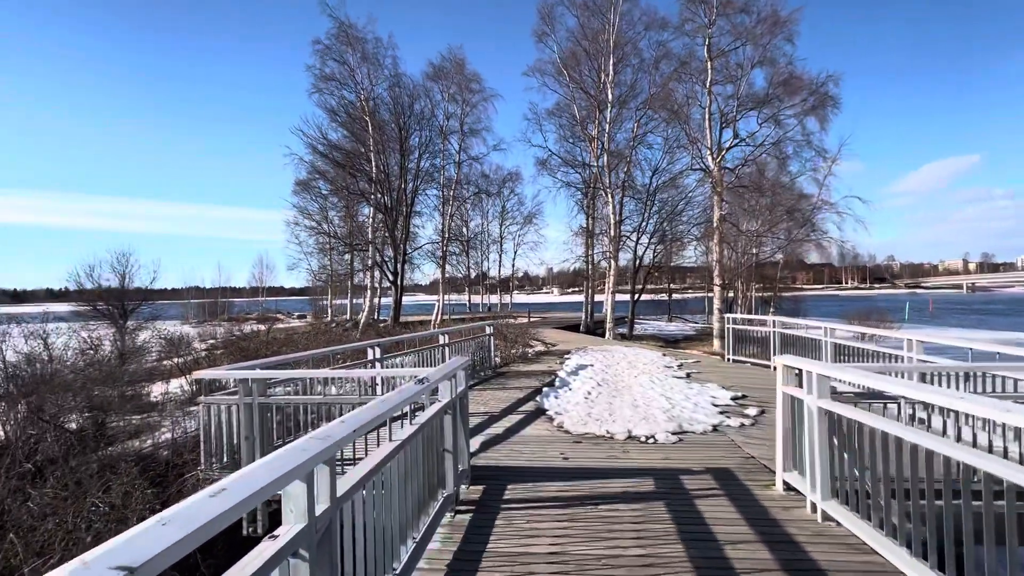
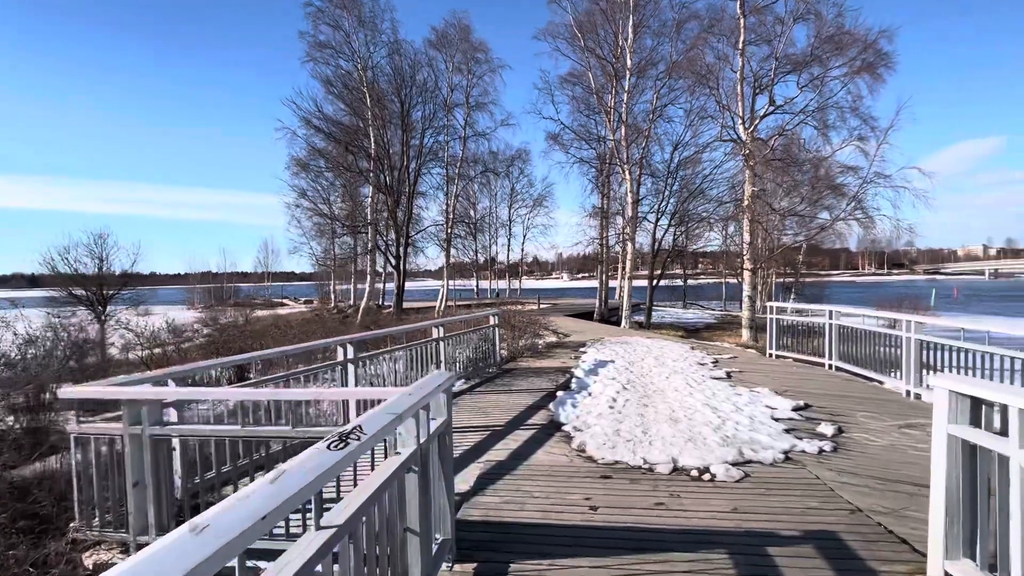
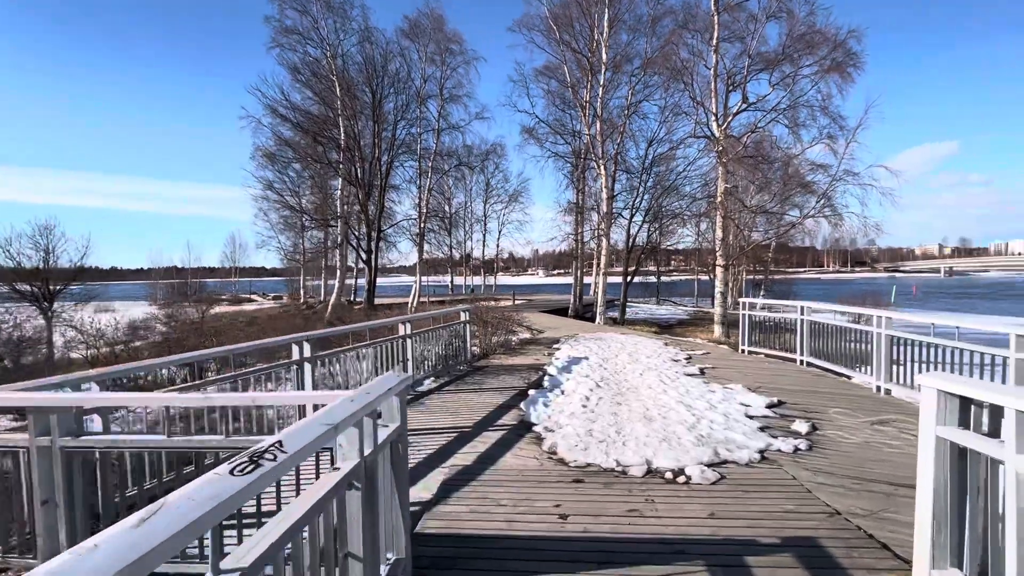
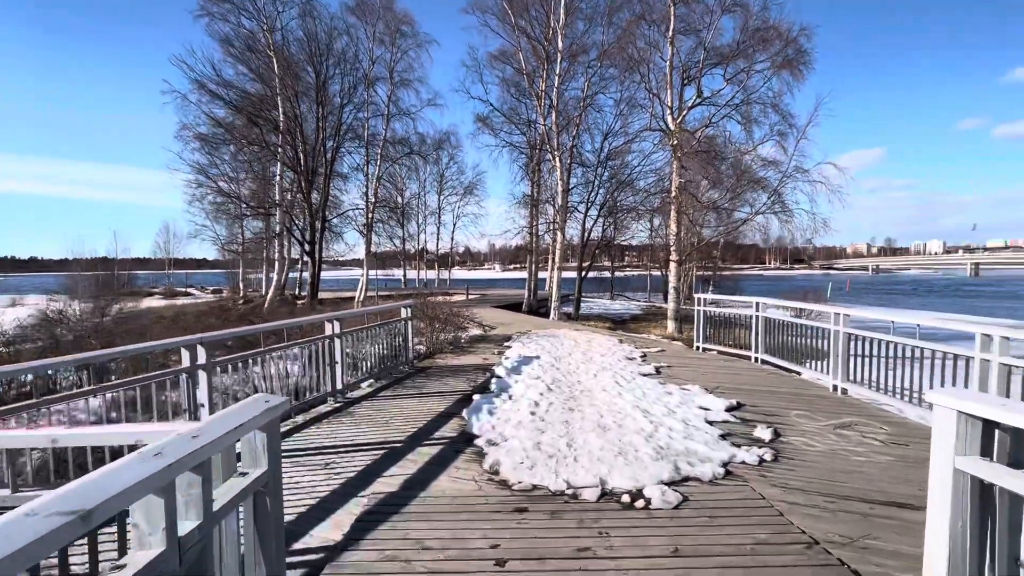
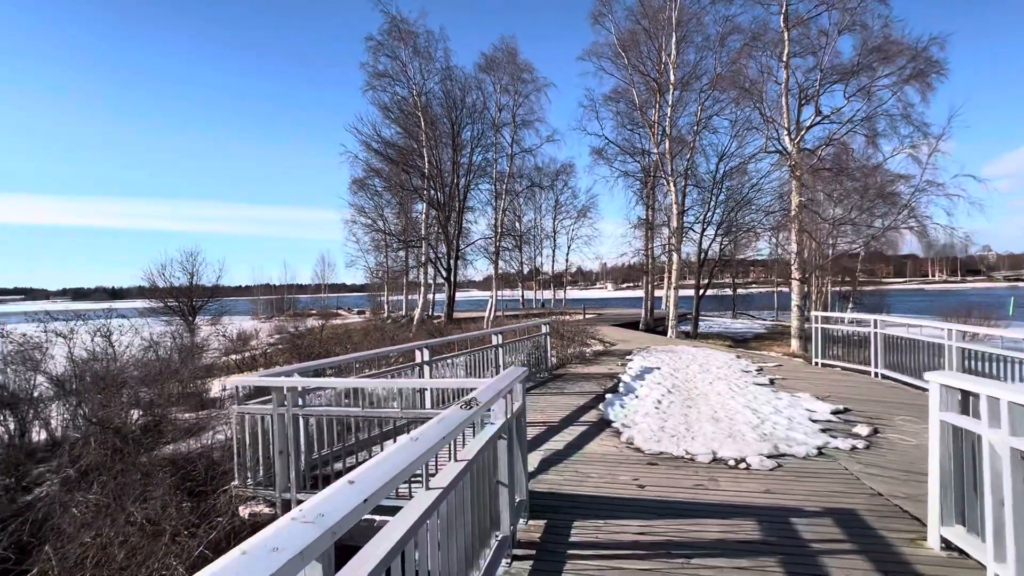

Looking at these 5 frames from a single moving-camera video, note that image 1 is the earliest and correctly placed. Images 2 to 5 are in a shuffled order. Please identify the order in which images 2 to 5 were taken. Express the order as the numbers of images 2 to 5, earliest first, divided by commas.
5, 2, 3, 4
